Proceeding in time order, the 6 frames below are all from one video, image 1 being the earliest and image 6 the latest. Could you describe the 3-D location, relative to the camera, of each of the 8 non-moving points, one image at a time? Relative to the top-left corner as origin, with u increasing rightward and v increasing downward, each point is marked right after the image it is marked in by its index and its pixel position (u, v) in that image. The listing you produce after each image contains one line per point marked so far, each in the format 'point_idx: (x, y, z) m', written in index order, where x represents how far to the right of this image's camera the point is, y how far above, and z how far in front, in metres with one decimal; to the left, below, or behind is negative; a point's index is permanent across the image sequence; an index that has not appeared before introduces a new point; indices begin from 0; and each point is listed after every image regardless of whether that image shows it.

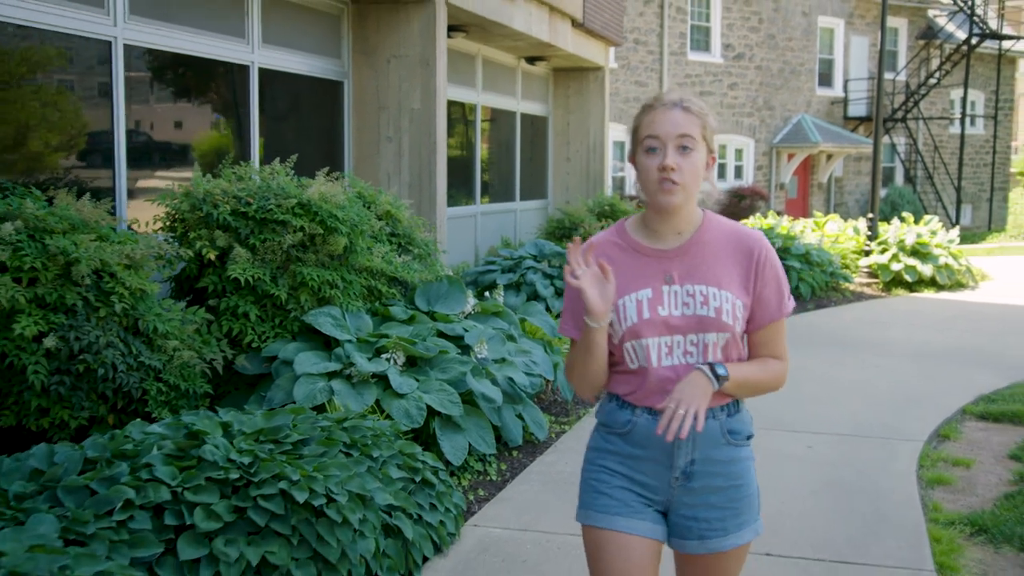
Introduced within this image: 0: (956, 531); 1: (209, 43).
0: (+1.8, -1.0, +4.5) m
1: (-1.9, +1.6, +7.0) m
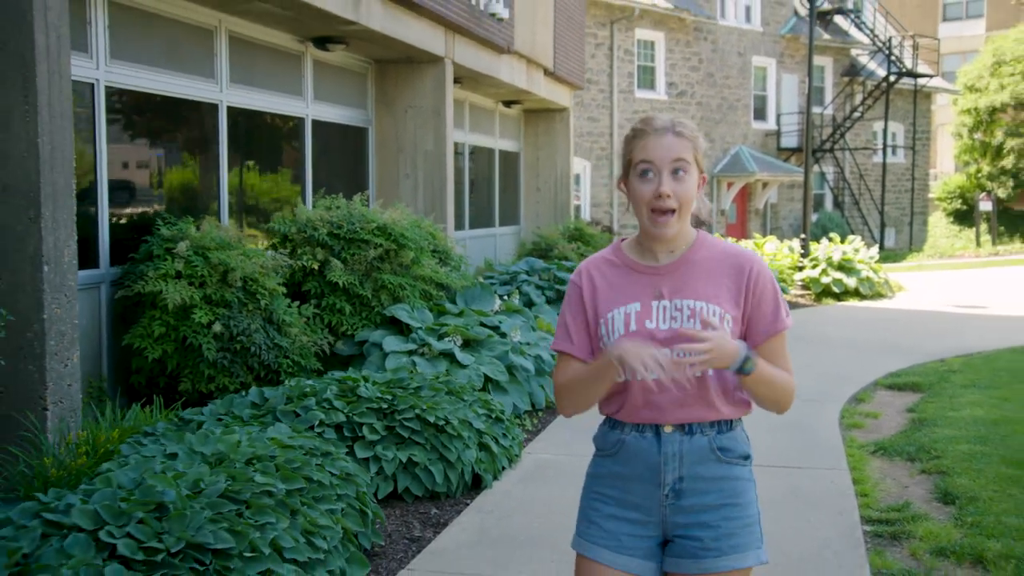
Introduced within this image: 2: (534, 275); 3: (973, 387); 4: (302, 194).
0: (+2.1, -0.9, +6.4) m
1: (-1.9, +1.5, +8.8) m
2: (+0.2, +0.1, +10.9) m
3: (+3.4, -0.7, +8.1) m
4: (-1.8, +0.8, +9.3) m
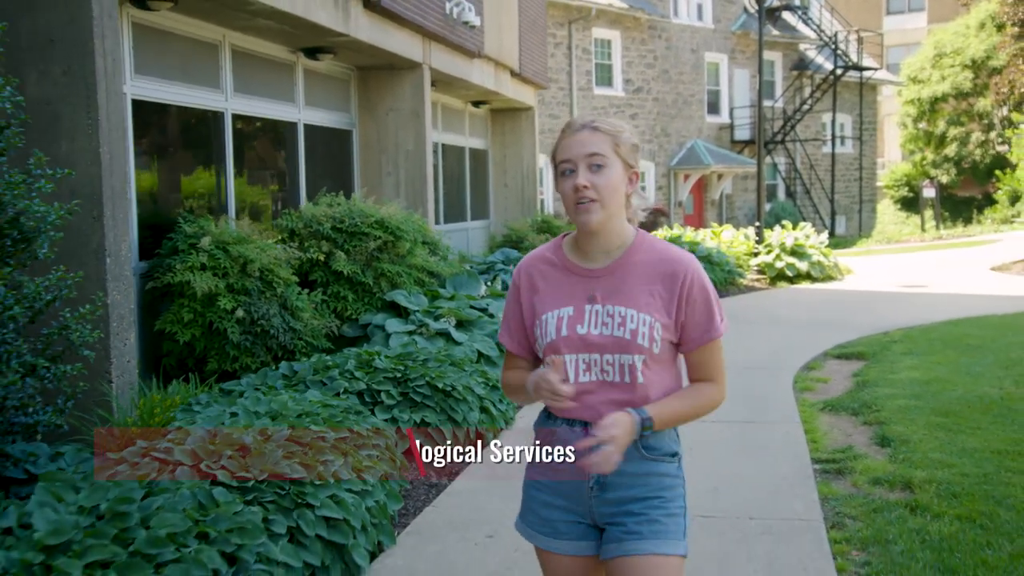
0: (+2.0, -0.8, +7.3) m
1: (-2.1, +1.6, +9.5) m
2: (0.0, +0.3, +11.7) m
3: (+3.3, -0.5, +9.1) m
4: (-2.0, +0.9, +10.0) m
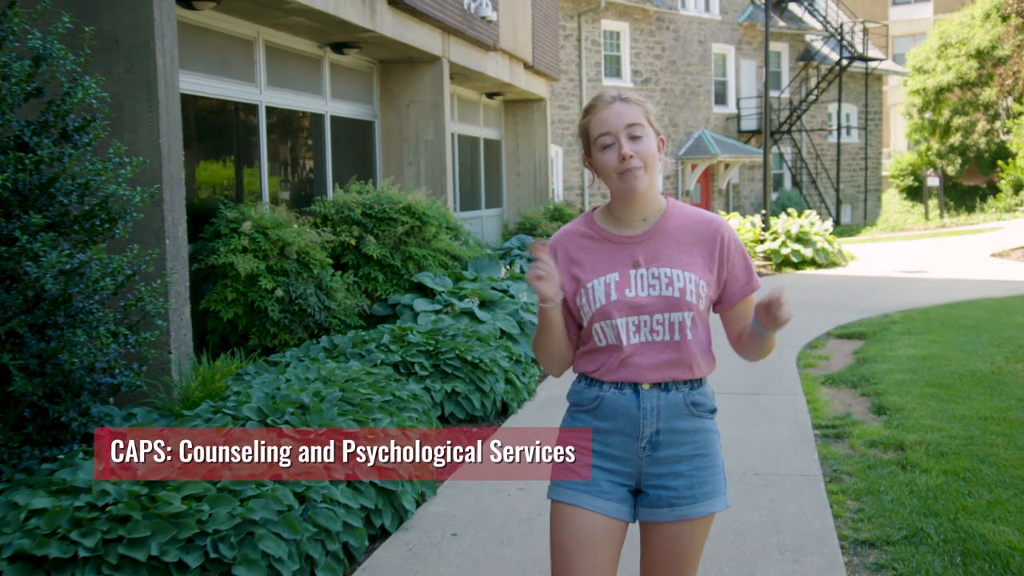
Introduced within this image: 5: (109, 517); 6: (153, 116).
0: (+2.2, -0.7, +7.8) m
1: (-1.9, +1.7, +10.0) m
2: (+0.2, +0.4, +12.2) m
3: (+3.4, -0.4, +9.6) m
4: (-1.8, +1.0, +10.5) m
5: (-1.3, -0.7, +3.5) m
6: (-1.9, +0.9, +5.8) m
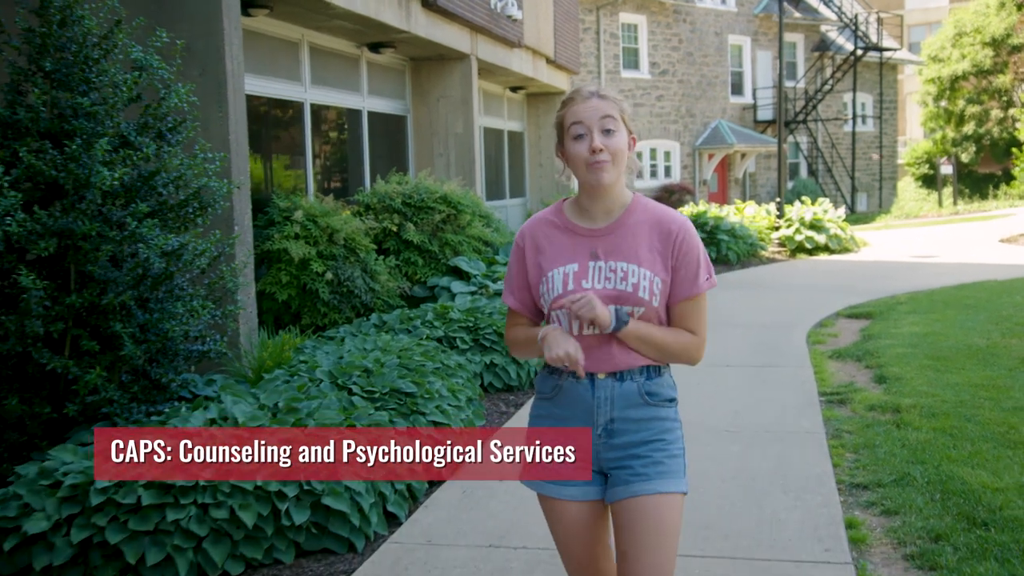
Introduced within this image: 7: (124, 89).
0: (+2.4, -0.5, +8.4) m
1: (-1.7, +1.9, +10.7) m
2: (+0.5, +0.6, +12.9) m
3: (+3.7, -0.2, +10.2) m
4: (-1.5, +1.2, +11.2) m
5: (-1.1, -0.6, +4.1) m
6: (-1.7, +1.0, +6.5) m
7: (-1.8, +0.9, +5.0) m
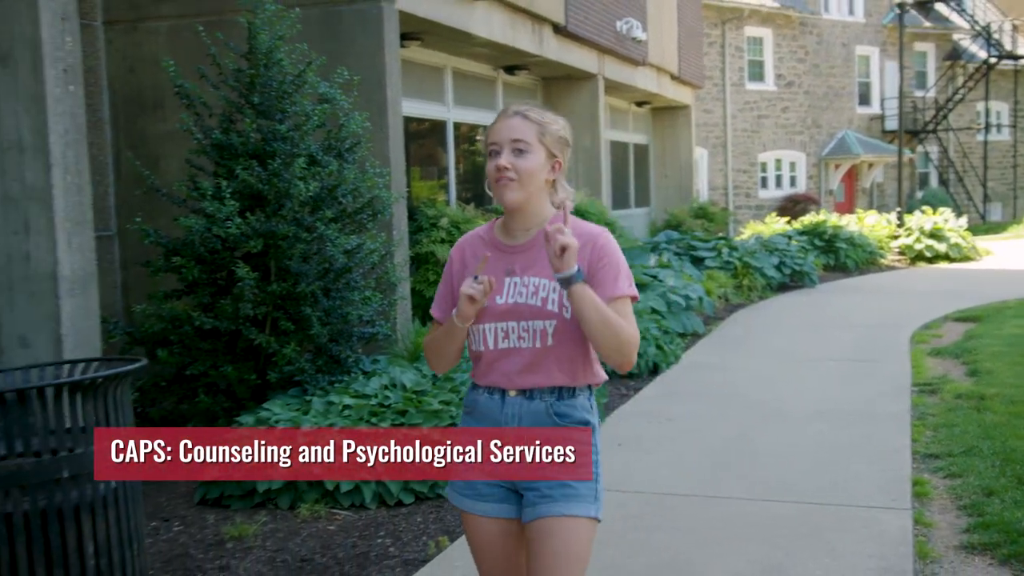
0: (+3.4, -0.5, +9.1) m
1: (-0.3, +1.9, +11.8) m
2: (+2.0, +0.5, +13.7) m
3: (+4.9, -0.3, +10.6) m
4: (-0.2, +1.1, +12.3) m
5: (-0.6, -0.6, +5.2) m
6: (-0.9, +1.0, +7.6) m
7: (-1.1, +0.9, +6.1) m
